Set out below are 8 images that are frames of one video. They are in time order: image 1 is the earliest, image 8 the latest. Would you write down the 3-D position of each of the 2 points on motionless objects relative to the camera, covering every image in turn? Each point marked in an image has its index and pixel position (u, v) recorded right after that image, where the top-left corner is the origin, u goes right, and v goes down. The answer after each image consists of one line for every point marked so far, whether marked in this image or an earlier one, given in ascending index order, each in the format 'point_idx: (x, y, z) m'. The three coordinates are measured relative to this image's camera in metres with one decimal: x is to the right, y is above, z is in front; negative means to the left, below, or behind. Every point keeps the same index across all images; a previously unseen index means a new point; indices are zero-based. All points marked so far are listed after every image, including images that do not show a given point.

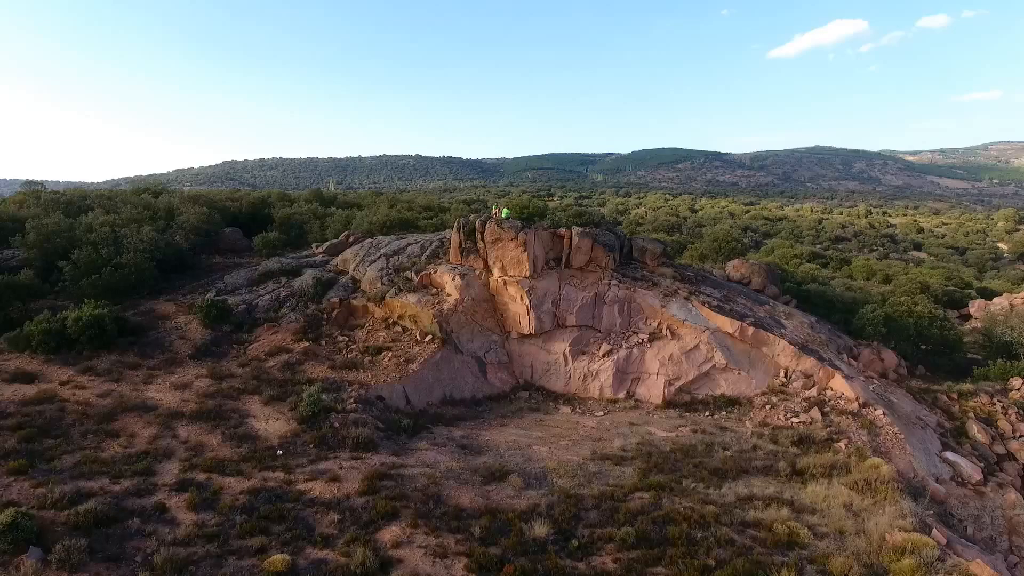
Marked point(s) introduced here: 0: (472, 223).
0: (-0.8, +1.4, +17.4) m
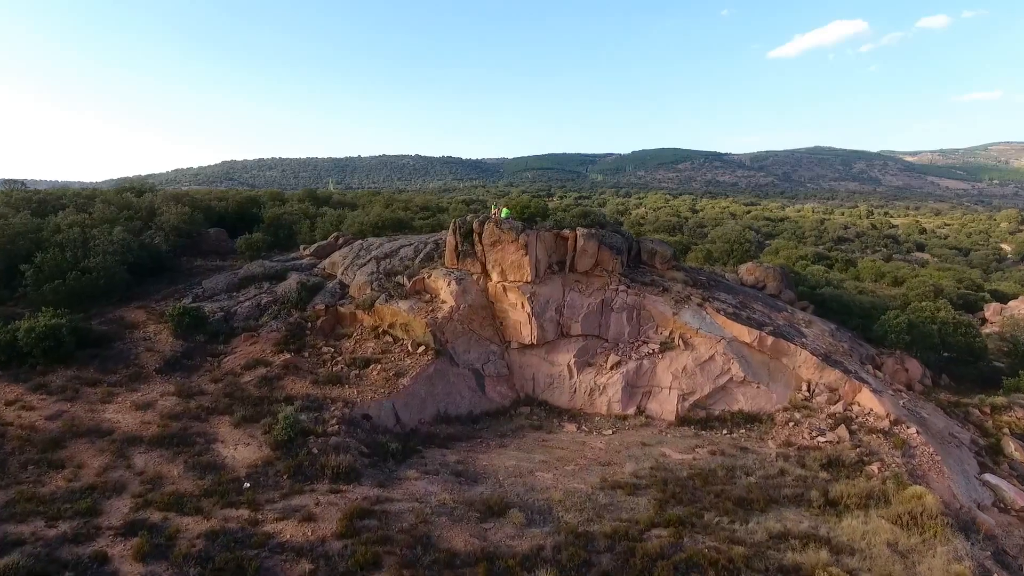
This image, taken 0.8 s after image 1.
0: (-0.8, +1.3, +16.1) m
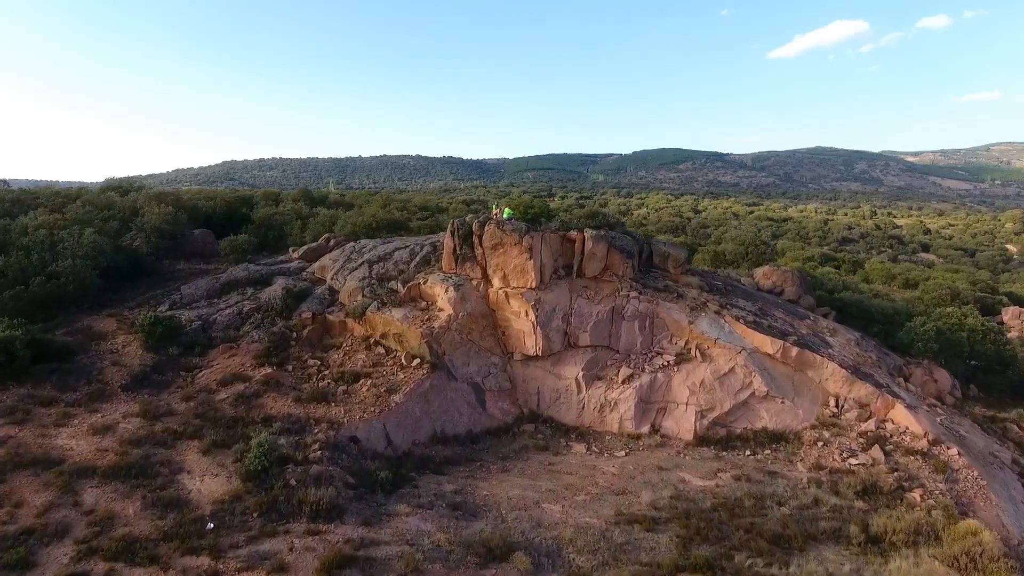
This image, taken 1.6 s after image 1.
0: (-0.8, +1.2, +14.9) m
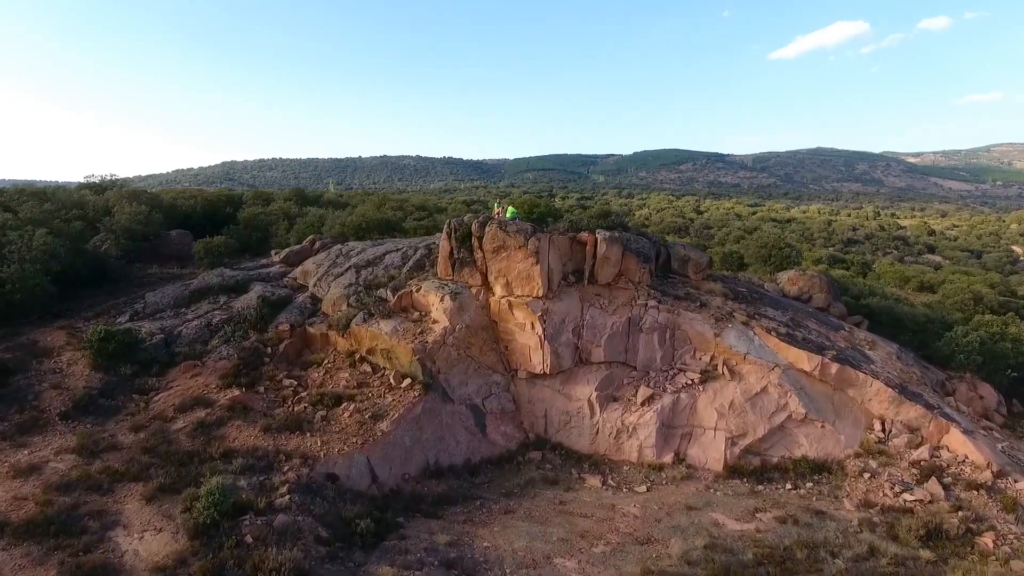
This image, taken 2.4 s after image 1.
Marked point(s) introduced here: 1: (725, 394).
0: (-0.7, +1.1, +13.3) m
1: (+3.2, -1.6, +12.4) m
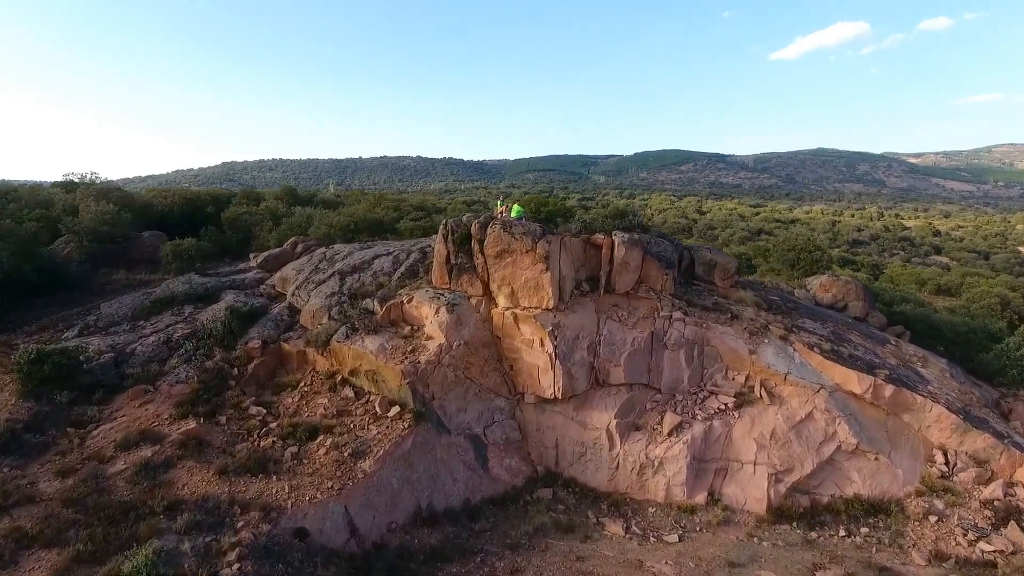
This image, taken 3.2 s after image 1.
0: (-0.6, +0.9, +11.6) m
1: (+3.3, -1.7, +10.7) m
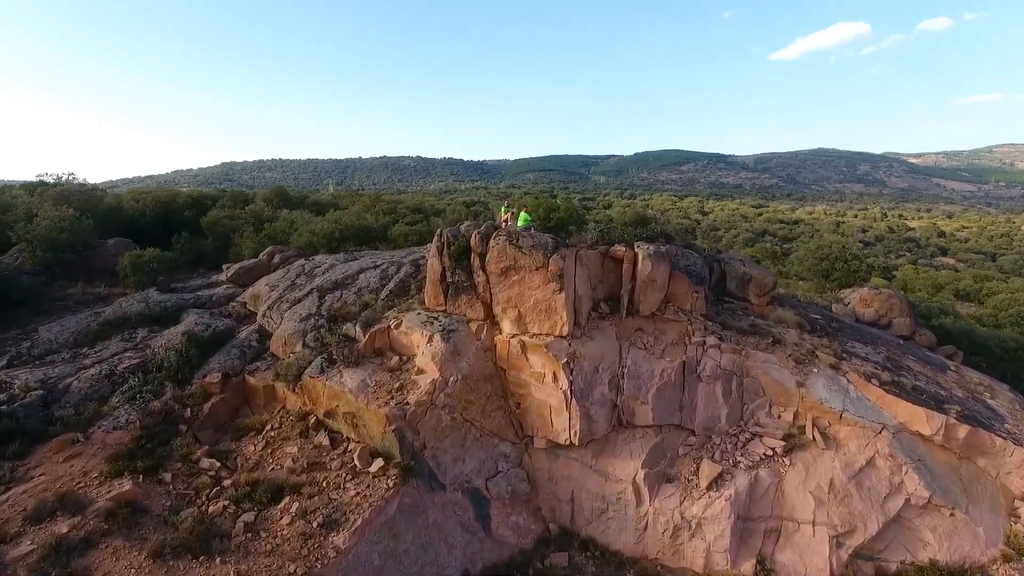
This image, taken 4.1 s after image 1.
0: (-0.6, +0.7, +9.9) m
1: (+3.4, -2.0, +9.0) m
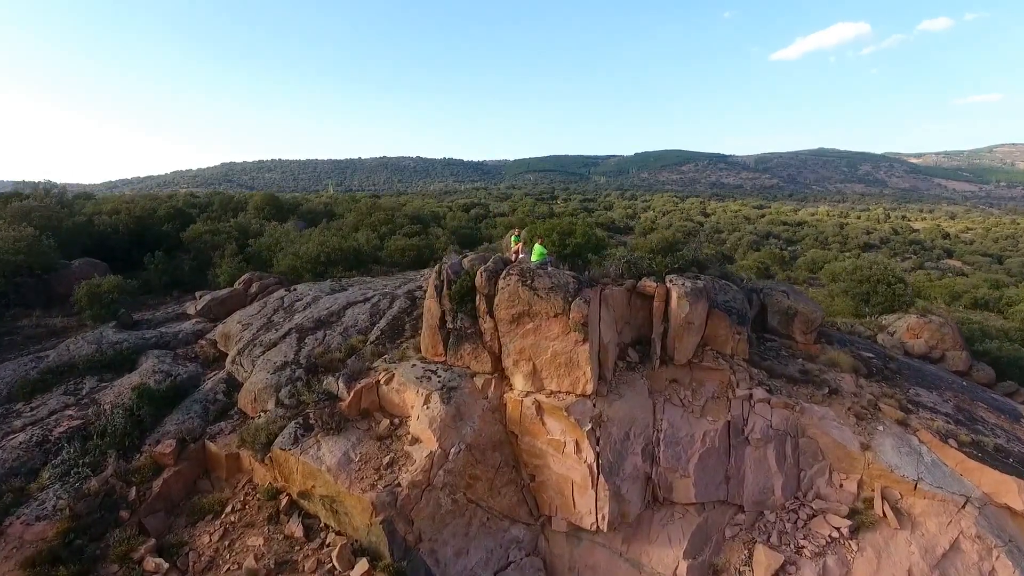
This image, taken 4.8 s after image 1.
0: (-0.4, +0.2, +8.4) m
1: (+3.5, -2.5, +7.4) m
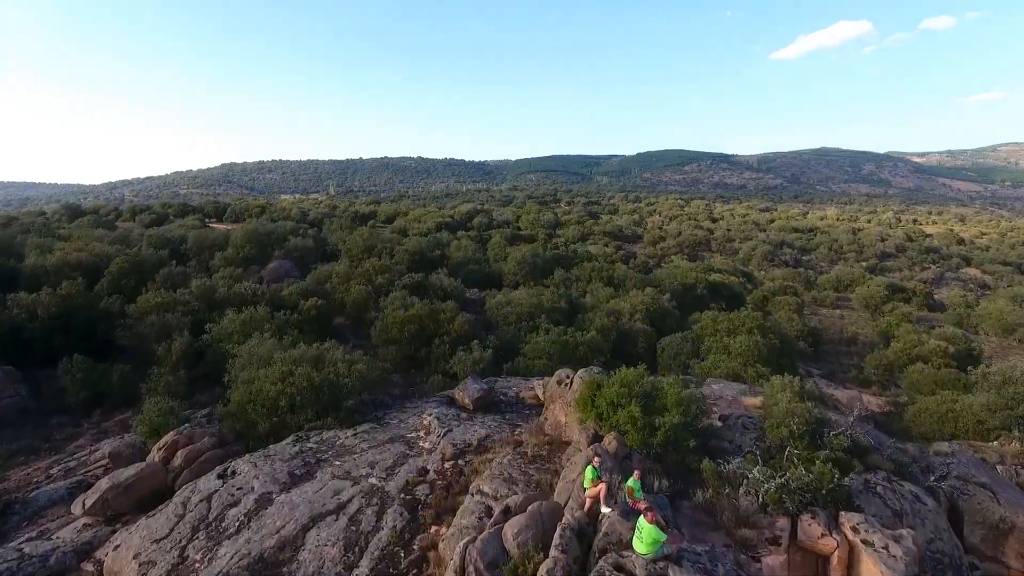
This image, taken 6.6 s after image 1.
0: (0.0, -1.4, +4.6) m
1: (+3.9, -4.1, +3.7) m
